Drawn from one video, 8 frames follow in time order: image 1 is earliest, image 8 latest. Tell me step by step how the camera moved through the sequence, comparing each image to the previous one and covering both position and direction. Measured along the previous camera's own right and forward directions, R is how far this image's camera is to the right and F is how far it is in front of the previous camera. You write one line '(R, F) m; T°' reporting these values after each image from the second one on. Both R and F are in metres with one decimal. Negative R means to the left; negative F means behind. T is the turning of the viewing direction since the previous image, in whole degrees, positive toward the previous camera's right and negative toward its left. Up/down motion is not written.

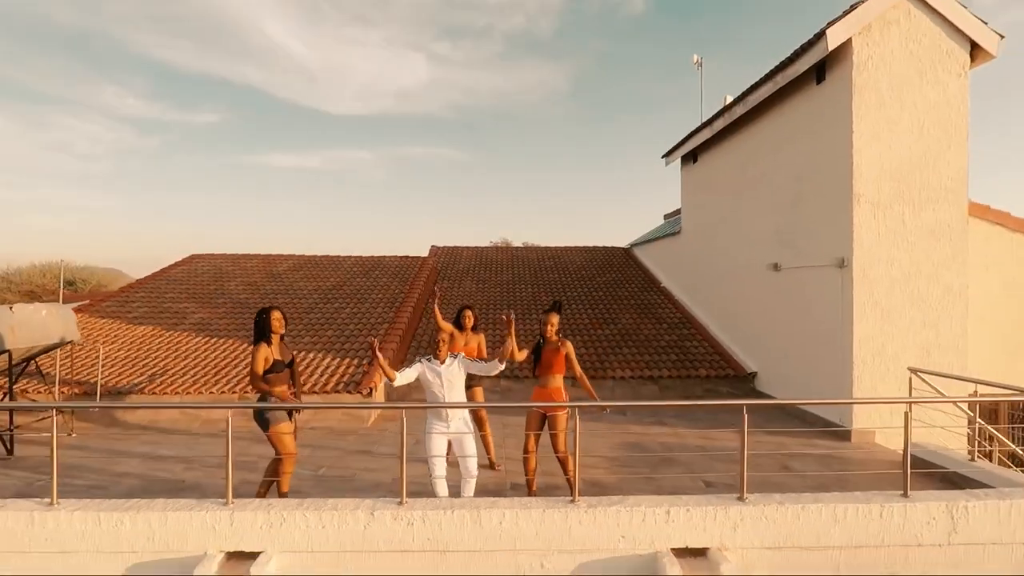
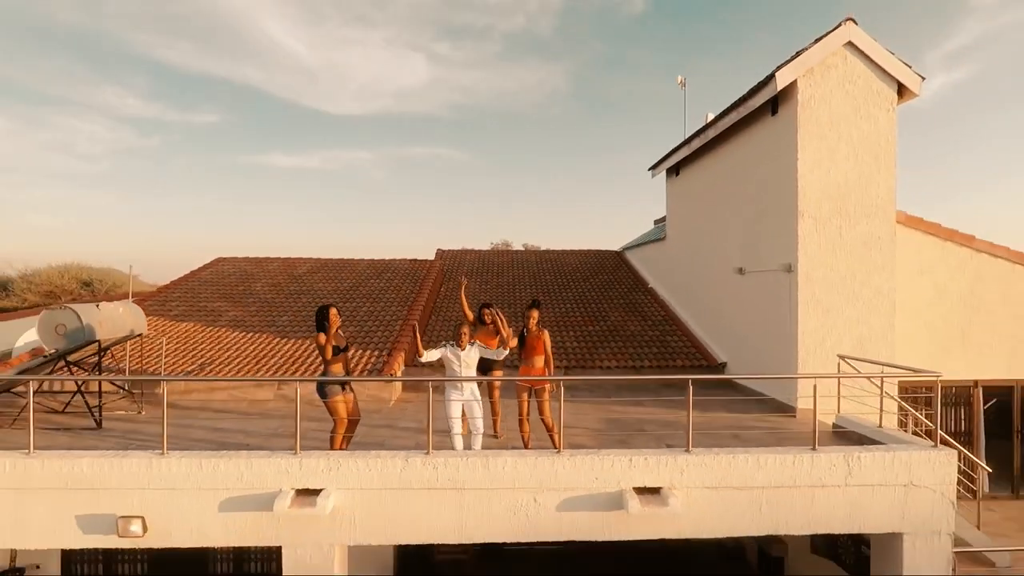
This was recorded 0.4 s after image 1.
(0.0, -0.8) m; 0°
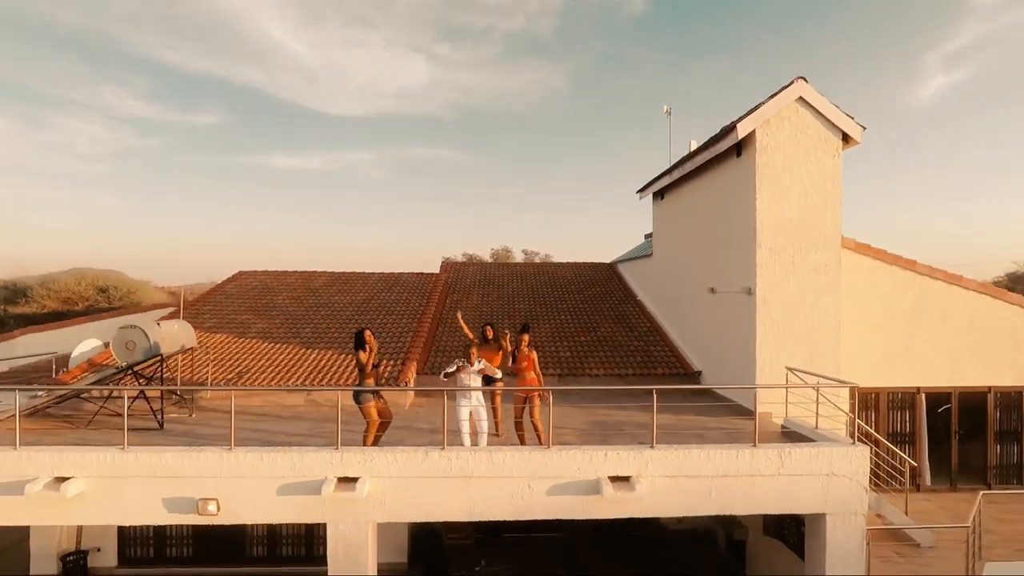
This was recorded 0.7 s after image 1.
(0.0, -0.8) m; 0°
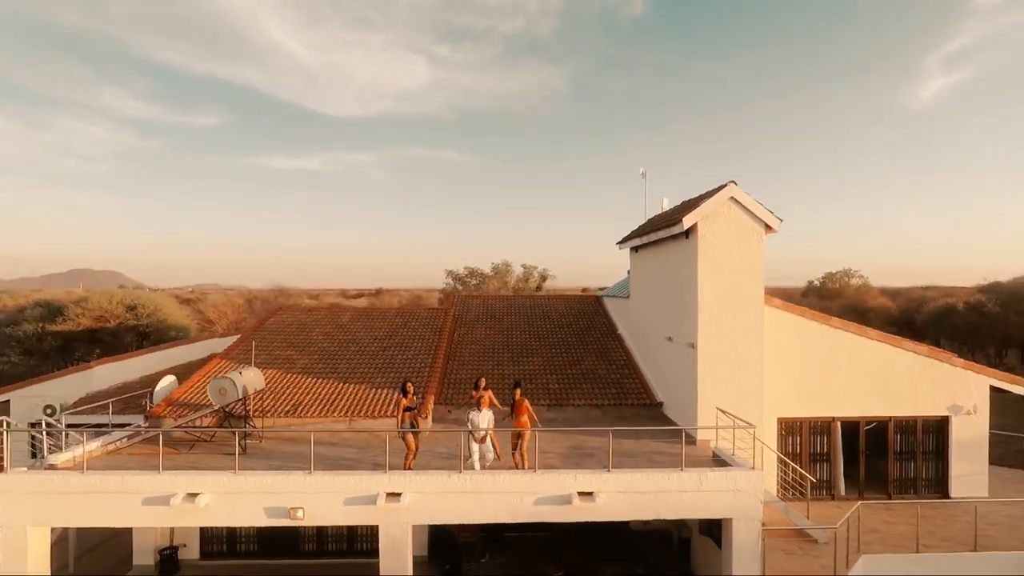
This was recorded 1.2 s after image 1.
(0.0, -1.6) m; 0°
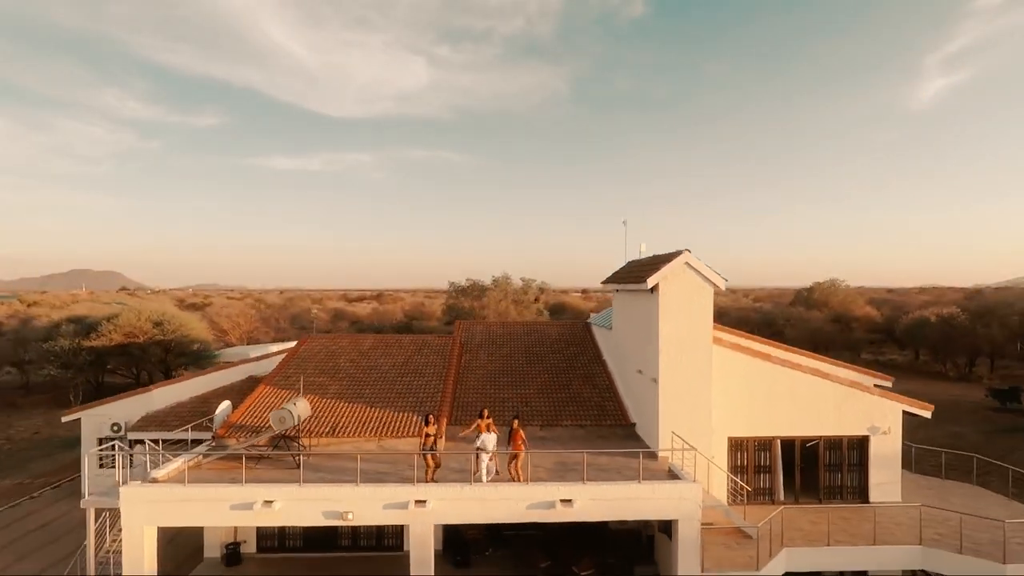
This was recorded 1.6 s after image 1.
(0.0, -1.8) m; 0°
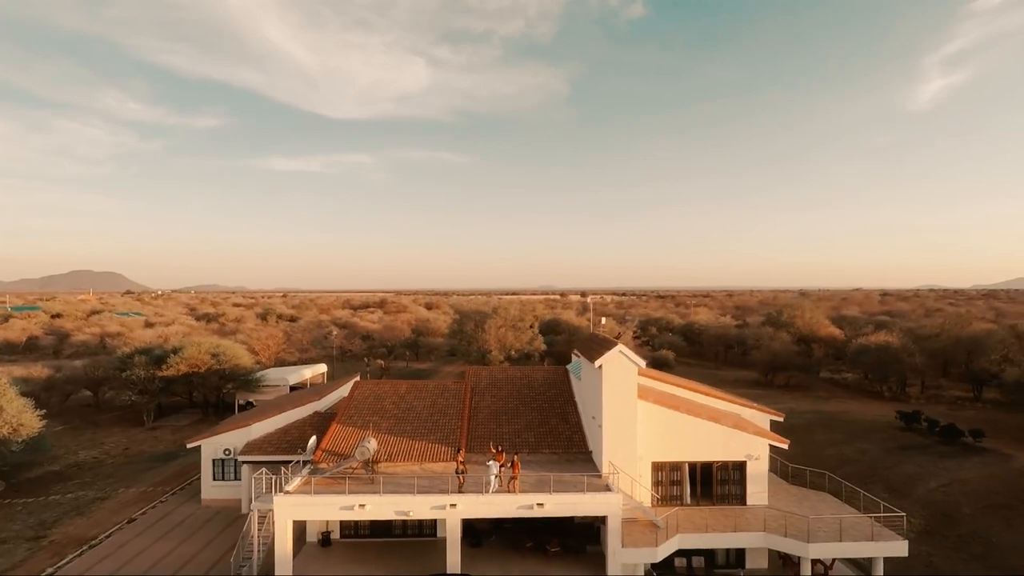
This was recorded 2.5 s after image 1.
(+0.1, -4.9) m; 0°
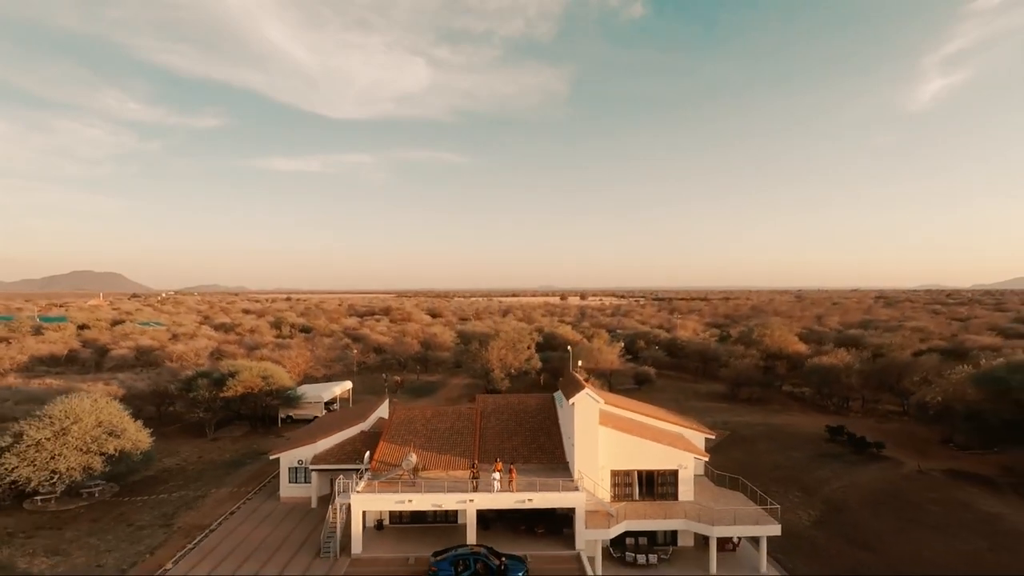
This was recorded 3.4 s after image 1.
(0.0, -6.0) m; 0°
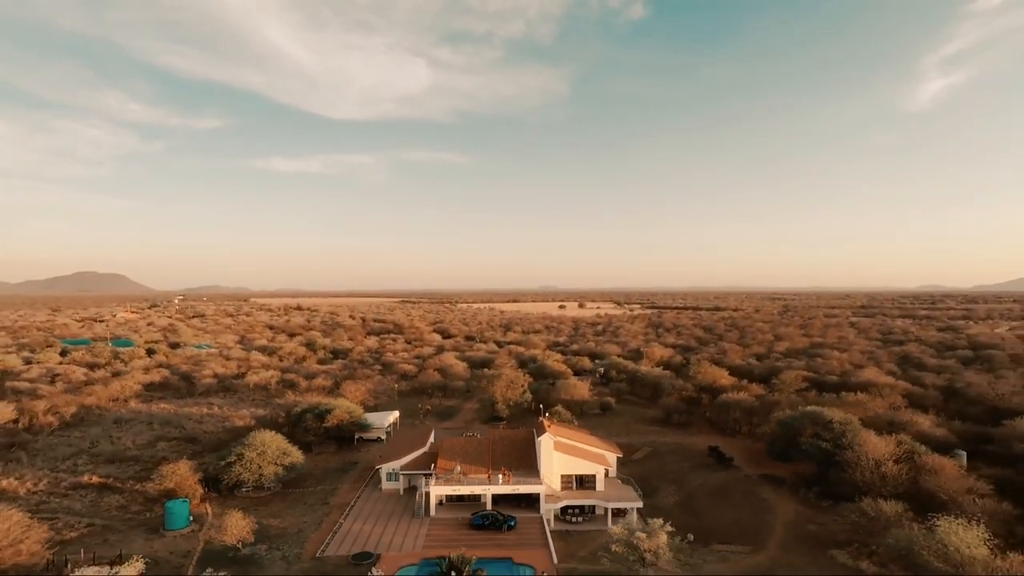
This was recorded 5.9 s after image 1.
(+0.2, -19.0) m; 0°
